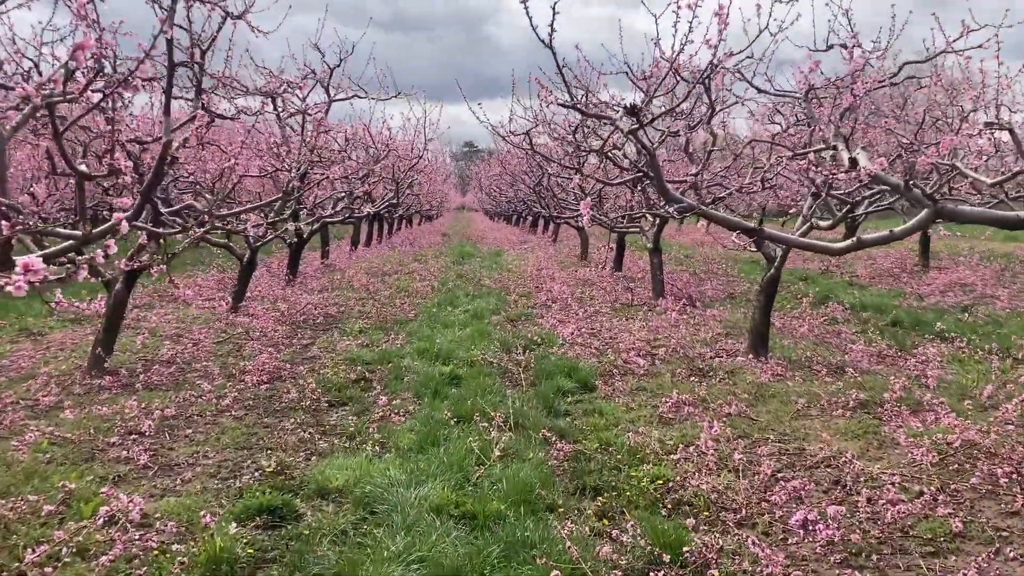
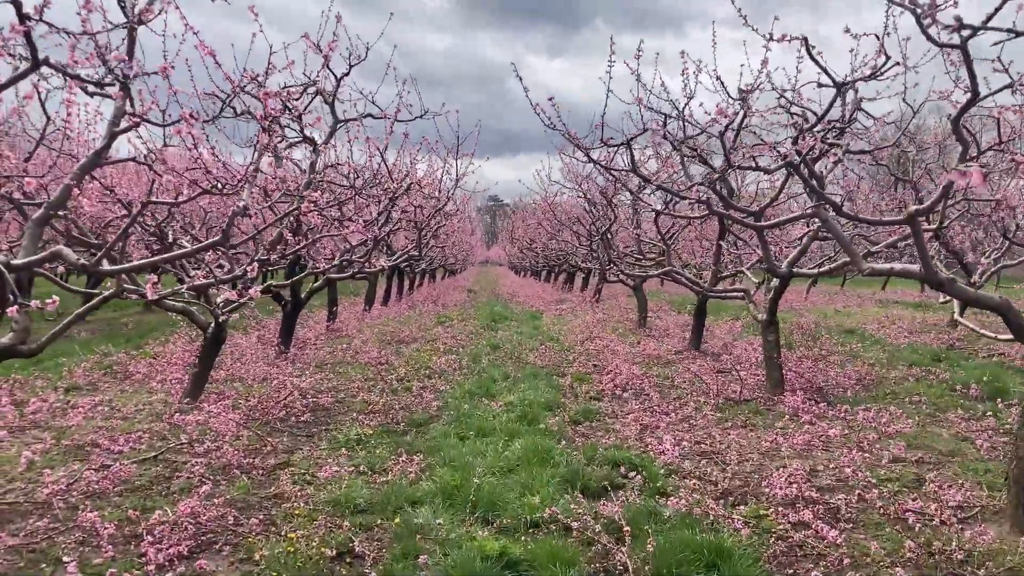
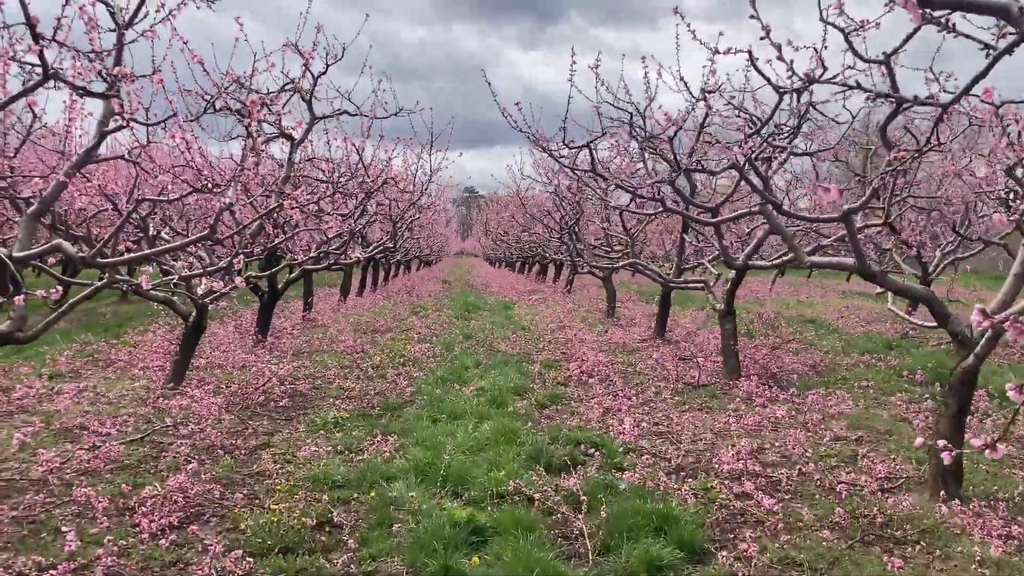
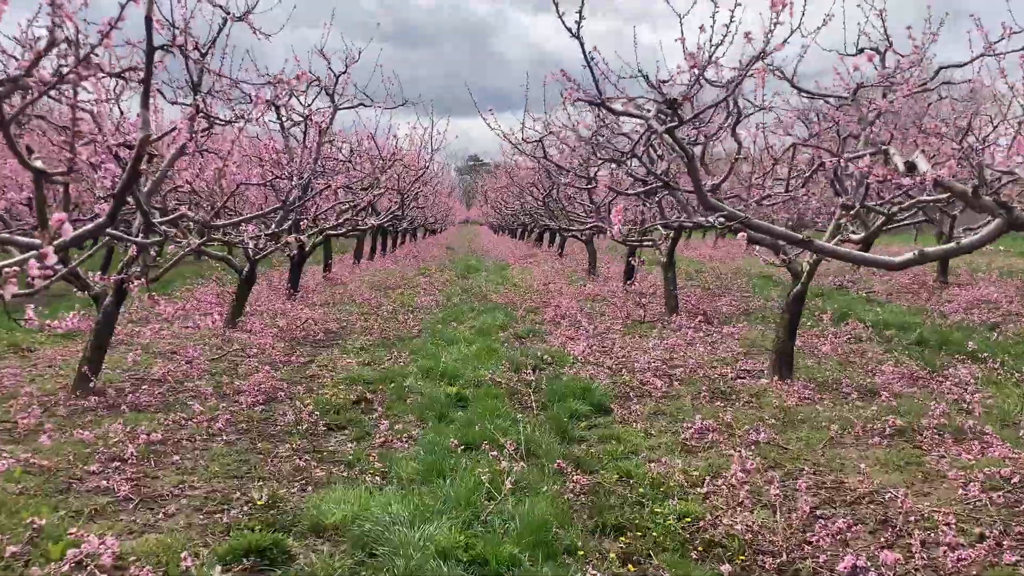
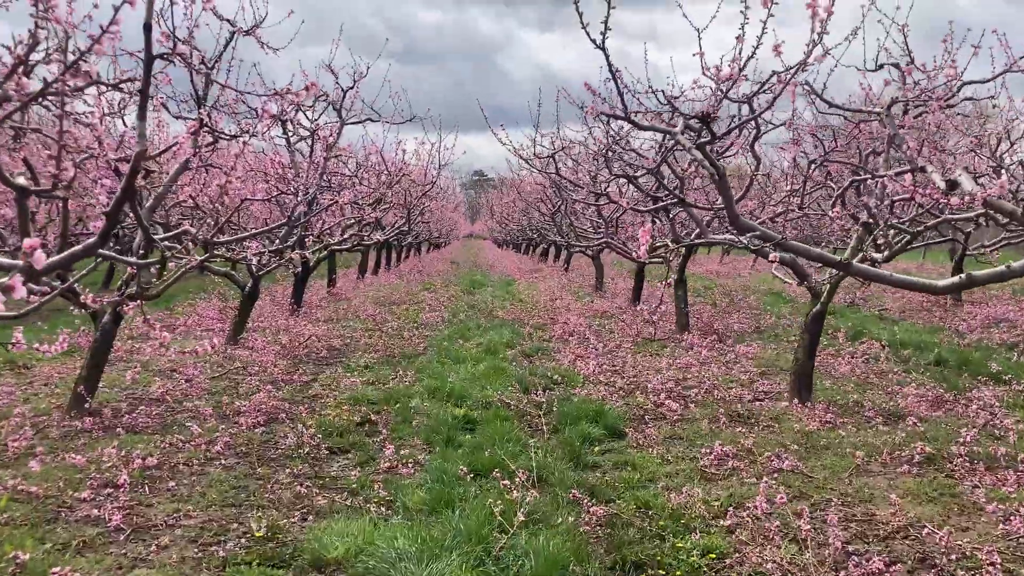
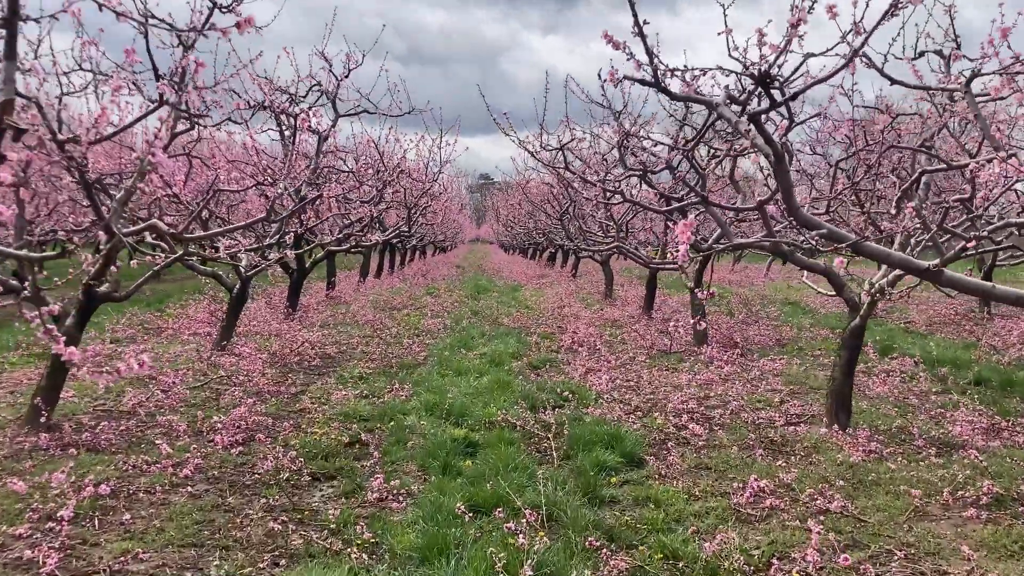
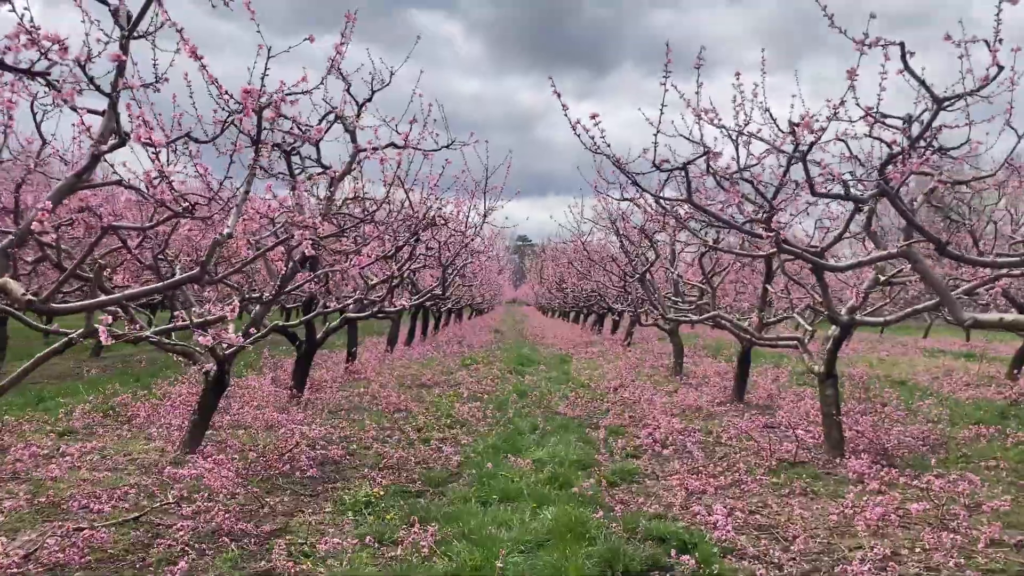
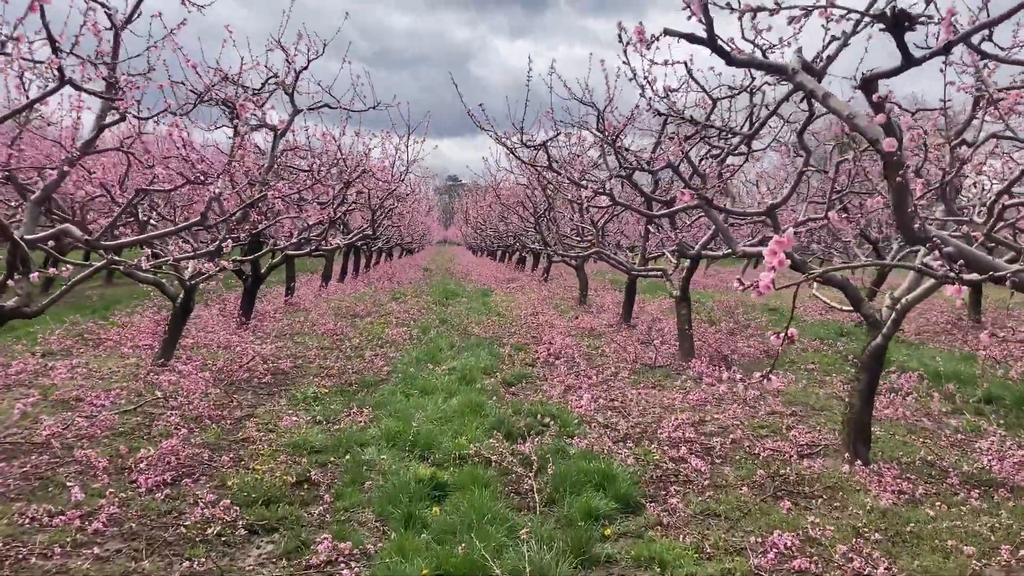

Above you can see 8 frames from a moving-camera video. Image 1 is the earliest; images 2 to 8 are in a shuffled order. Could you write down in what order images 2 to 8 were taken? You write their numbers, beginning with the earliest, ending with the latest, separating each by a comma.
4, 5, 6, 8, 3, 2, 7
